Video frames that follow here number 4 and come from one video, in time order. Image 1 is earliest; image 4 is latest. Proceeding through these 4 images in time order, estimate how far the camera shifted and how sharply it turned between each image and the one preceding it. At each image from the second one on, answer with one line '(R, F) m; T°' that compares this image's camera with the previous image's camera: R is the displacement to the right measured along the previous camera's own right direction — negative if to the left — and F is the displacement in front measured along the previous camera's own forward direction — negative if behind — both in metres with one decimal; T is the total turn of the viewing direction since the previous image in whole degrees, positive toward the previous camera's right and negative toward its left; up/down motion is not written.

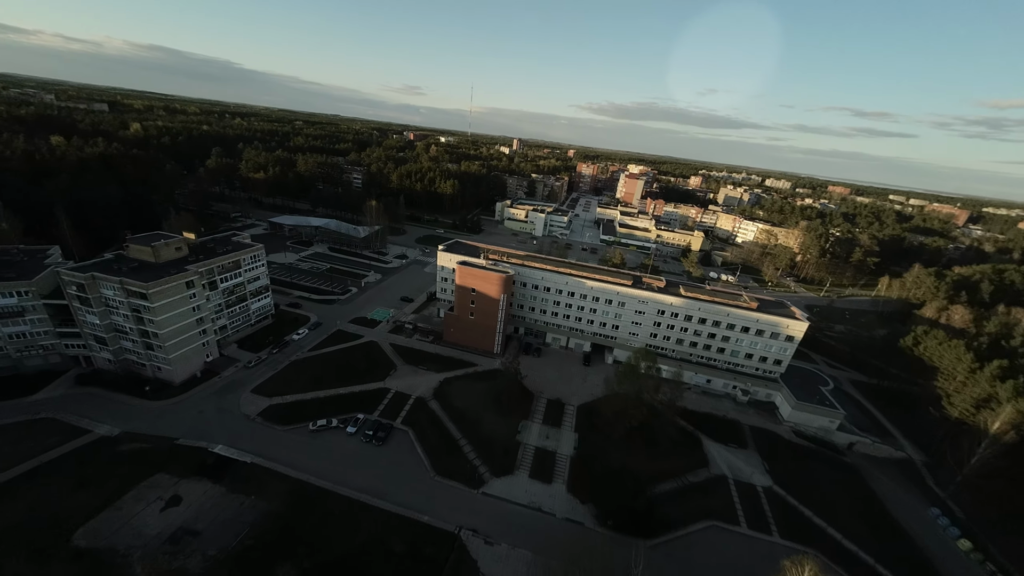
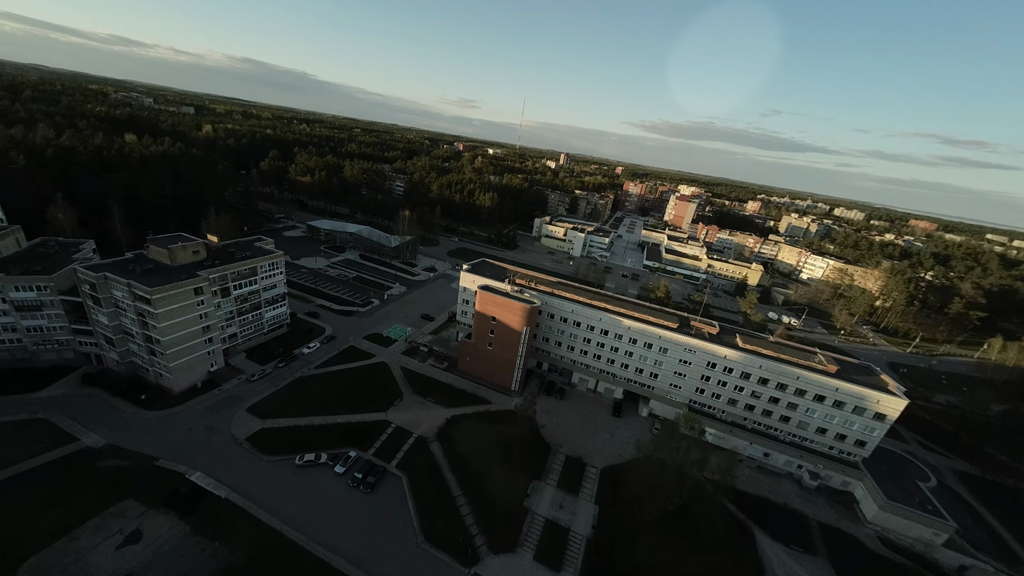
(+1.4, +6.1) m; -6°
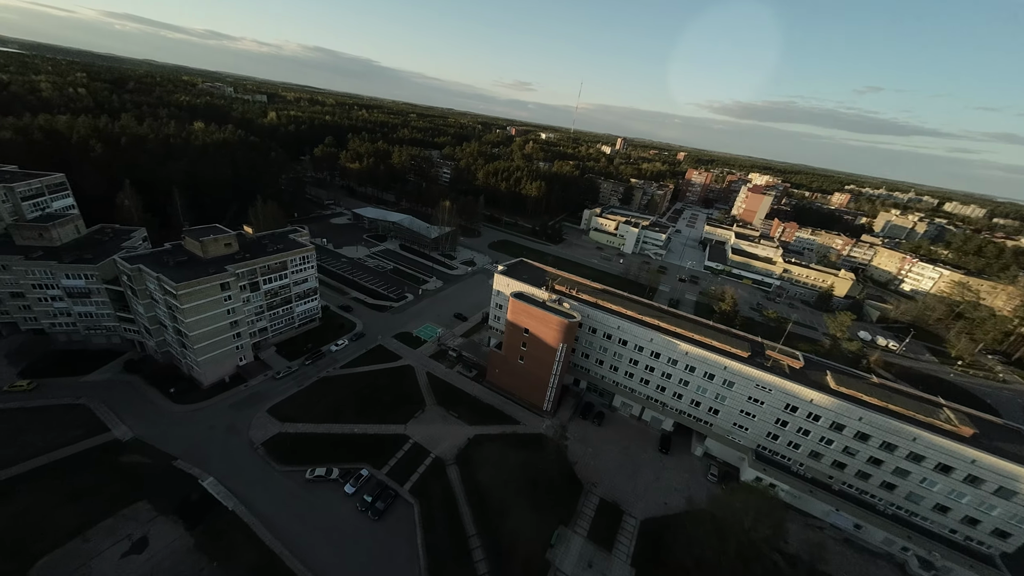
(+1.1, +5.9) m; -7°
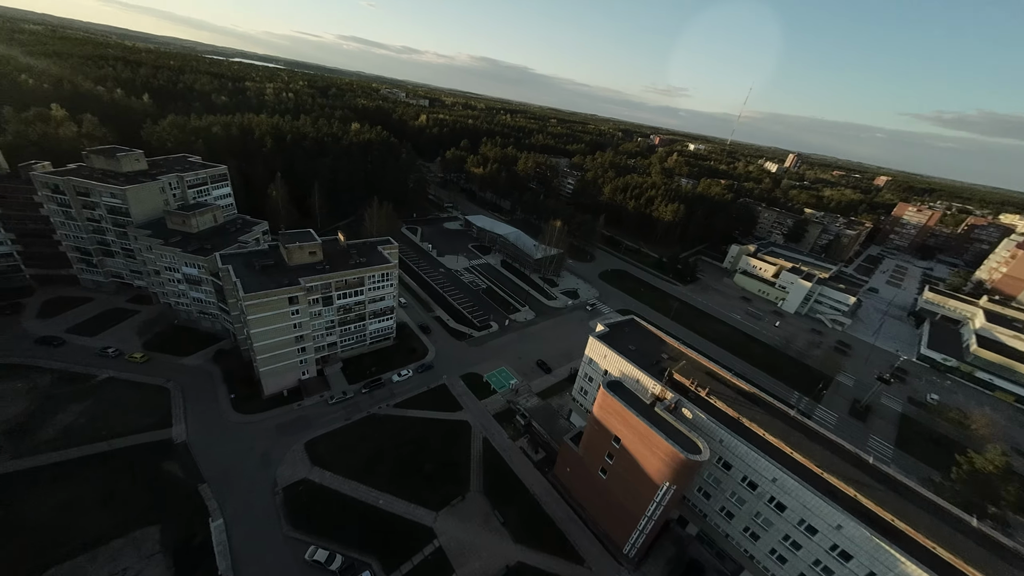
(+0.5, +12.2) m; -18°
